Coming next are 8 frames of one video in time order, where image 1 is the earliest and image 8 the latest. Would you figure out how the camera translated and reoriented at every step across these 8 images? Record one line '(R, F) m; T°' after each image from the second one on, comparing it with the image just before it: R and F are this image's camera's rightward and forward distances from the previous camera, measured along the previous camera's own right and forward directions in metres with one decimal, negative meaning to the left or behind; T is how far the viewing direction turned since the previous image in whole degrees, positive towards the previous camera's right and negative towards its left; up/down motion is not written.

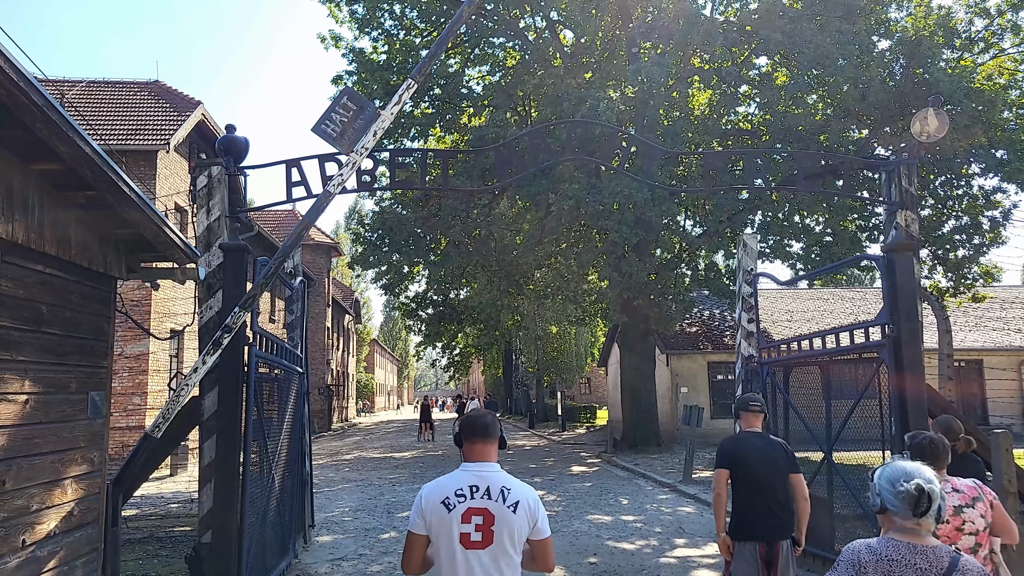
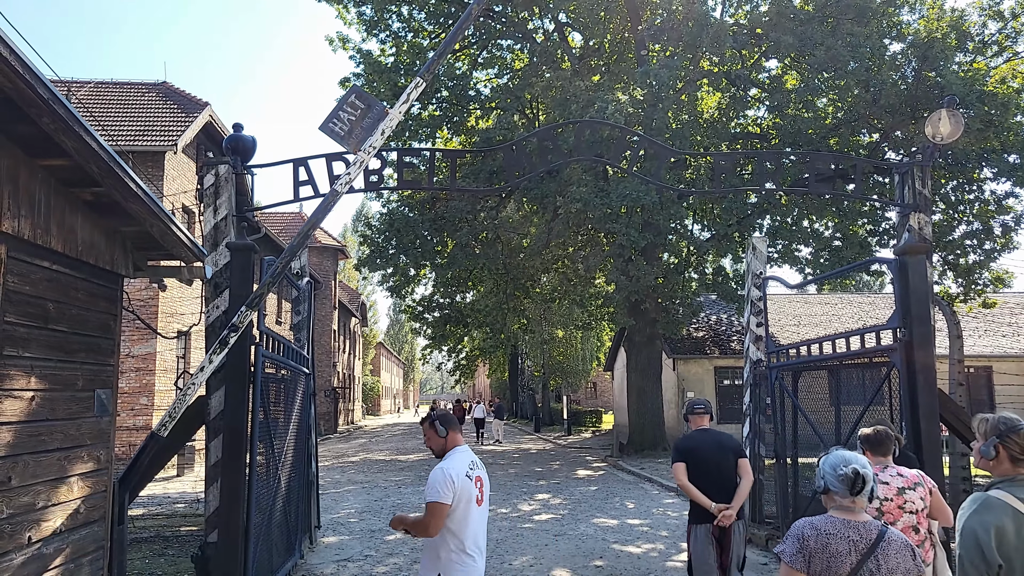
(0.0, 0.0) m; 0°
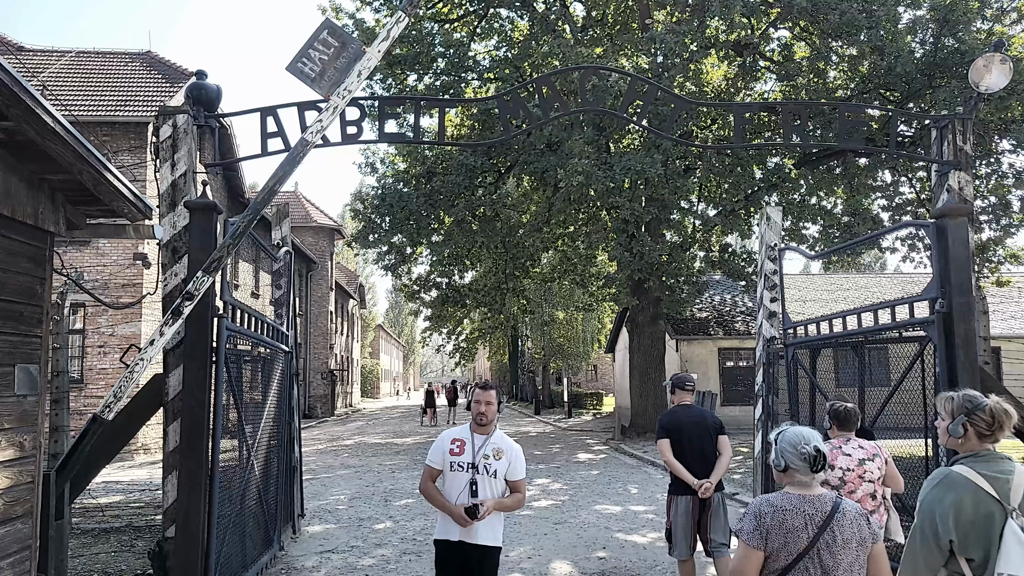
(0.0, +0.6) m; 0°
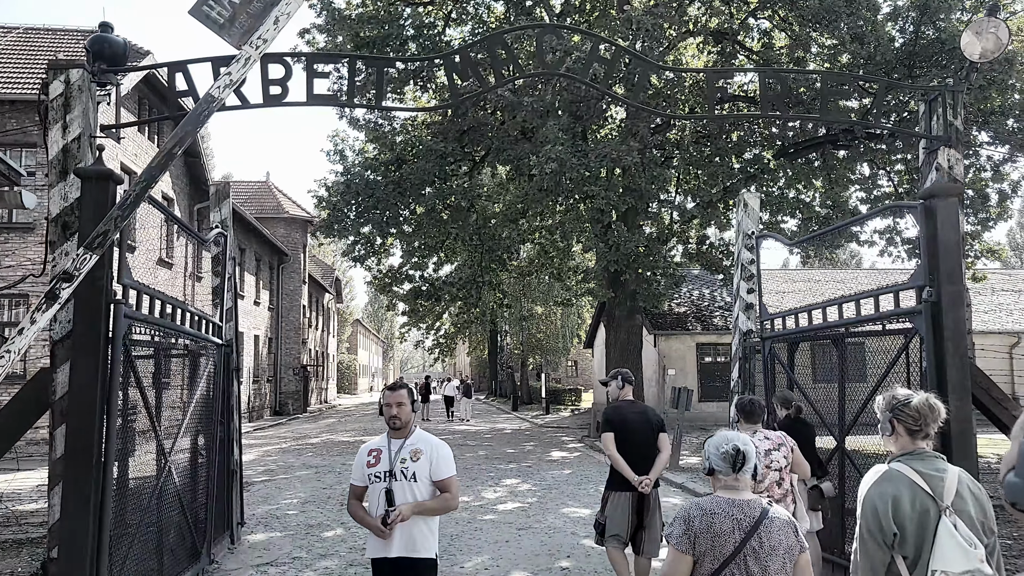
(+0.2, +0.6) m; +1°
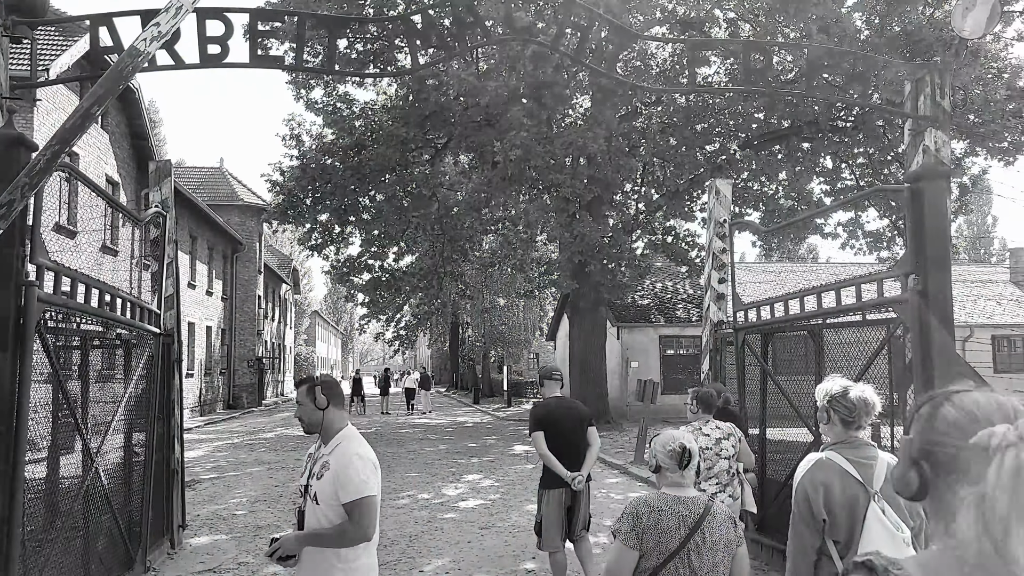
(0.0, +0.4) m; +3°
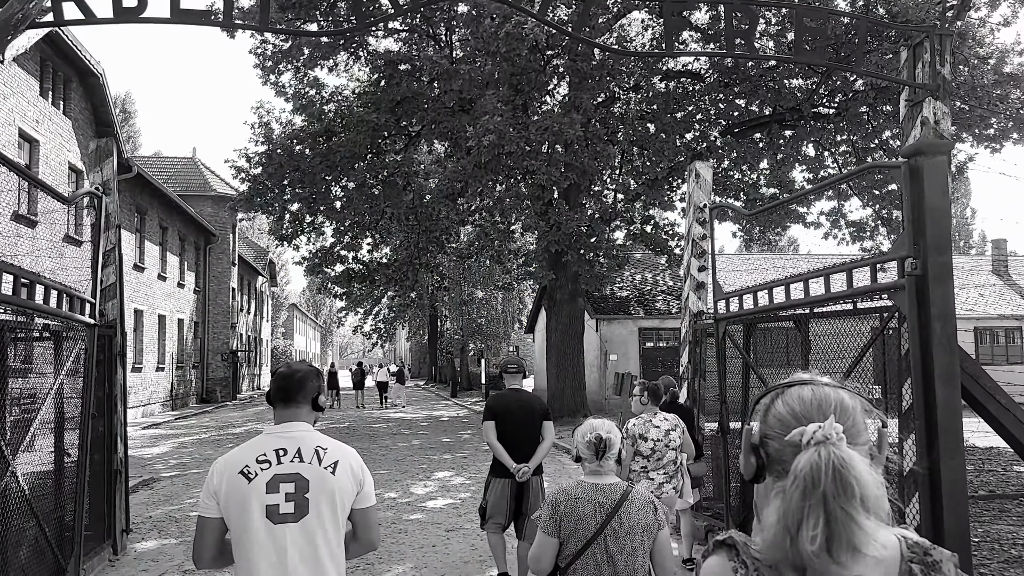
(+0.1, +0.4) m; +1°
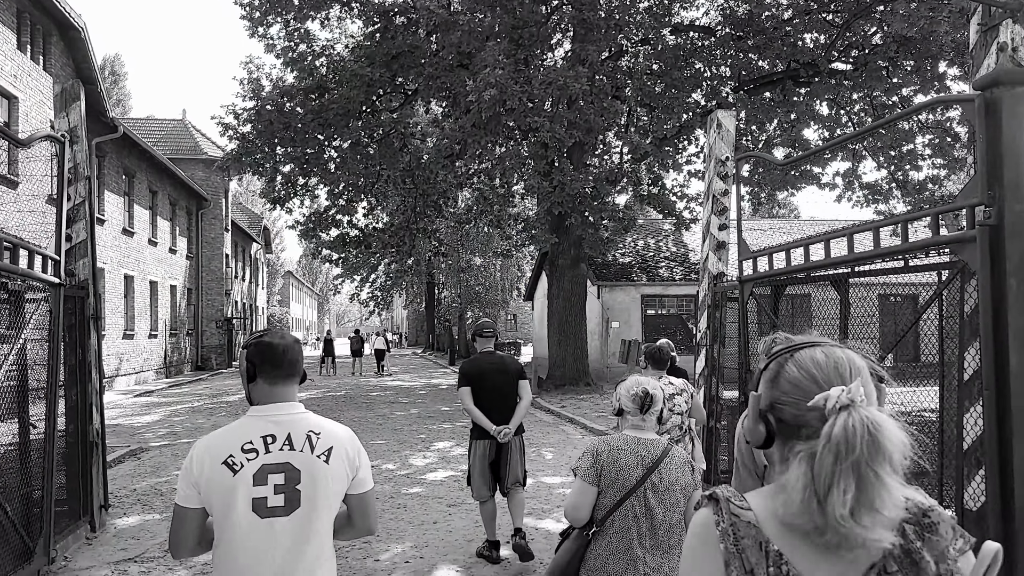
(-0.1, +0.6) m; 0°
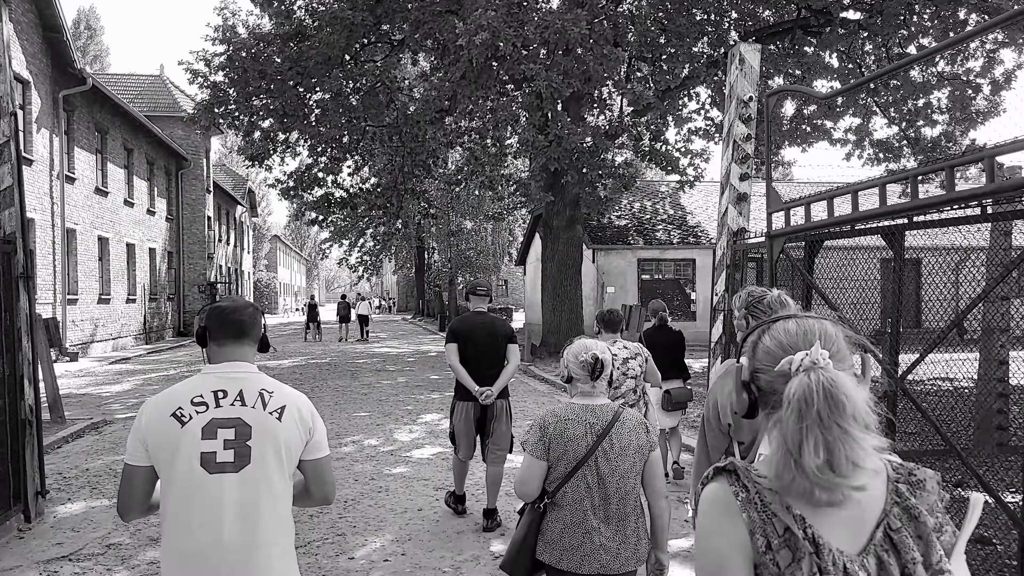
(0.0, +0.8) m; +1°
